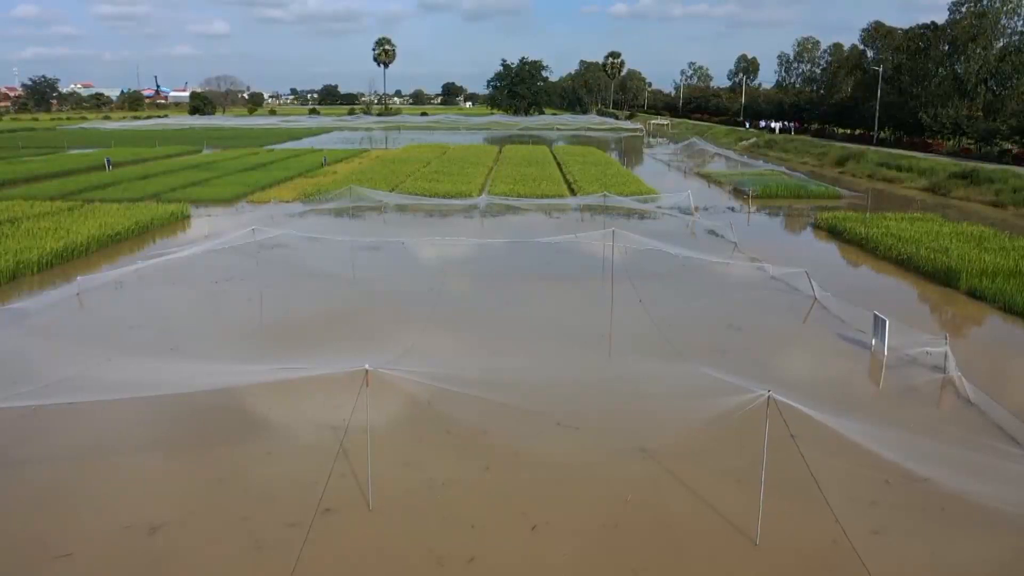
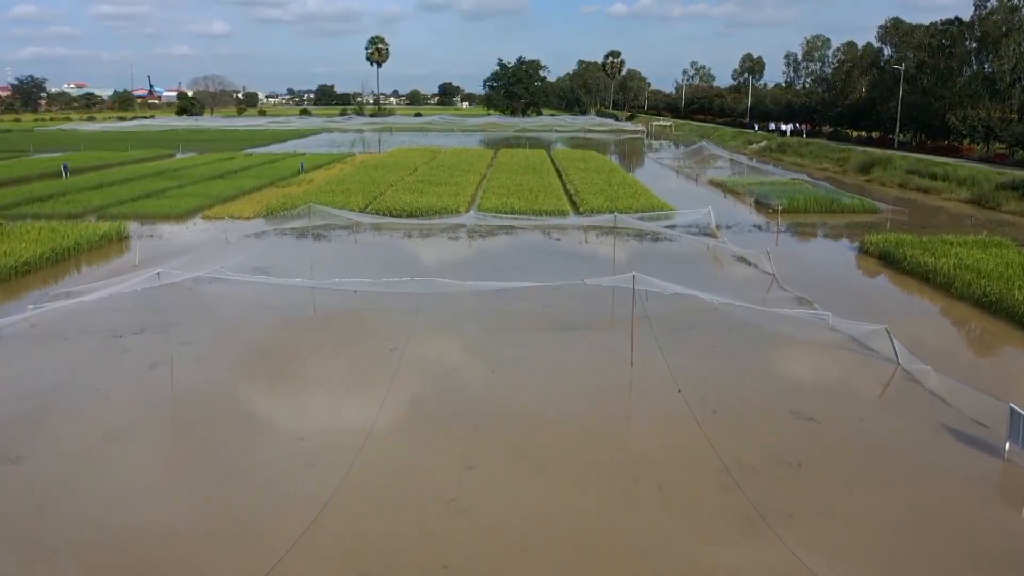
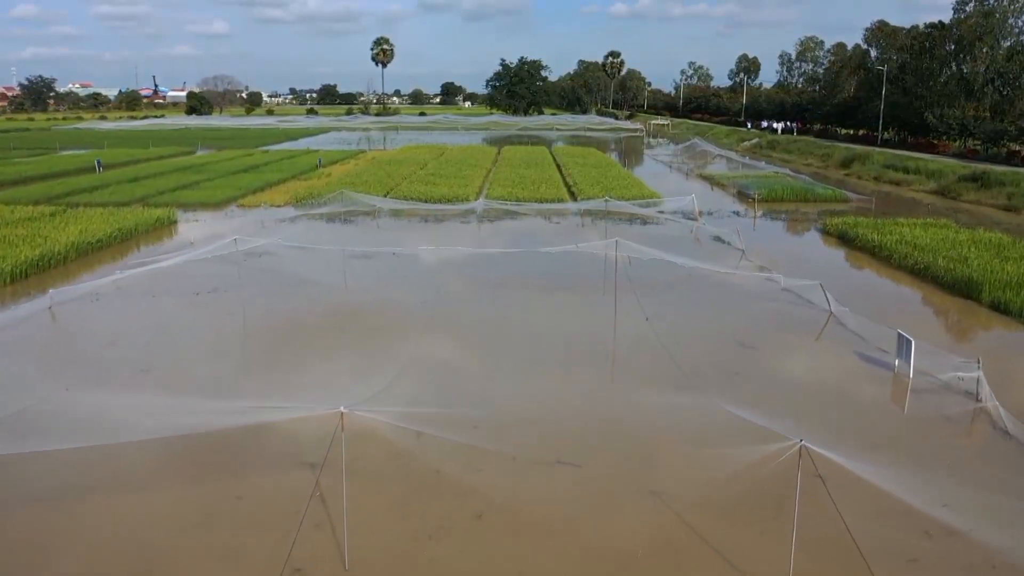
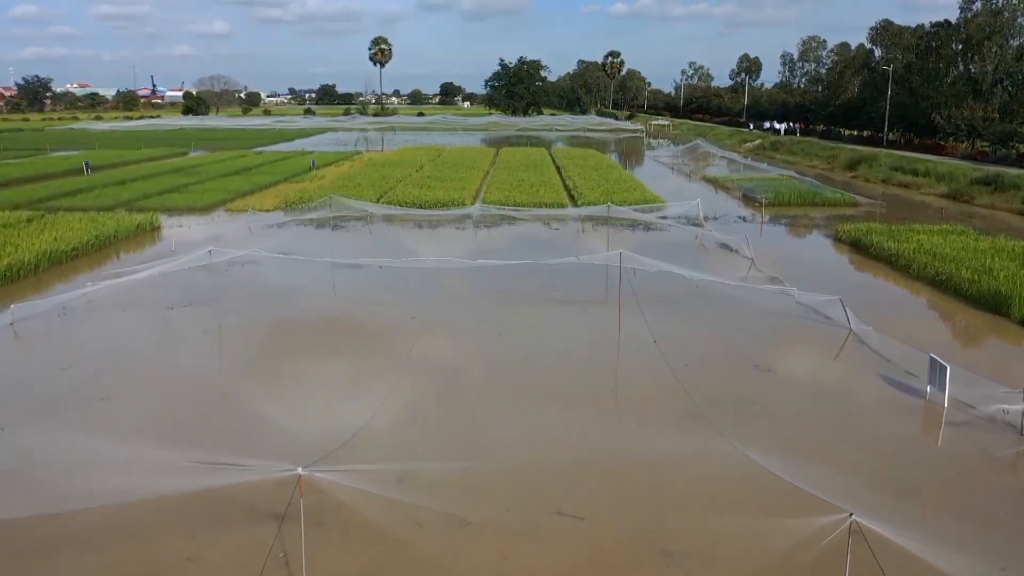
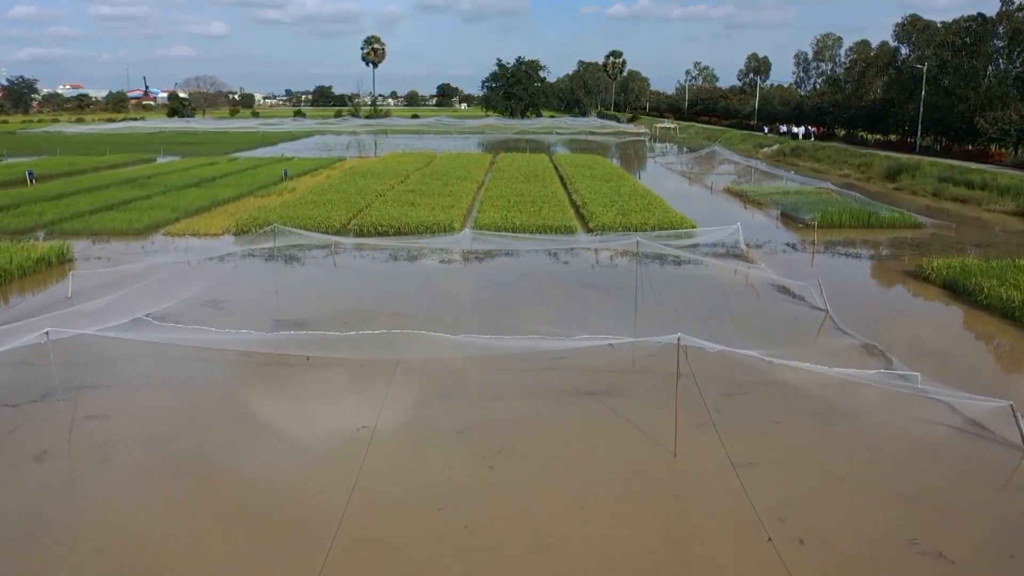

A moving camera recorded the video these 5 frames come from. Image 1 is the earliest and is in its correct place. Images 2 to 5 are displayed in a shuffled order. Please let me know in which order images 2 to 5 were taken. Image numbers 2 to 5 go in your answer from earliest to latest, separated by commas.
3, 4, 2, 5
